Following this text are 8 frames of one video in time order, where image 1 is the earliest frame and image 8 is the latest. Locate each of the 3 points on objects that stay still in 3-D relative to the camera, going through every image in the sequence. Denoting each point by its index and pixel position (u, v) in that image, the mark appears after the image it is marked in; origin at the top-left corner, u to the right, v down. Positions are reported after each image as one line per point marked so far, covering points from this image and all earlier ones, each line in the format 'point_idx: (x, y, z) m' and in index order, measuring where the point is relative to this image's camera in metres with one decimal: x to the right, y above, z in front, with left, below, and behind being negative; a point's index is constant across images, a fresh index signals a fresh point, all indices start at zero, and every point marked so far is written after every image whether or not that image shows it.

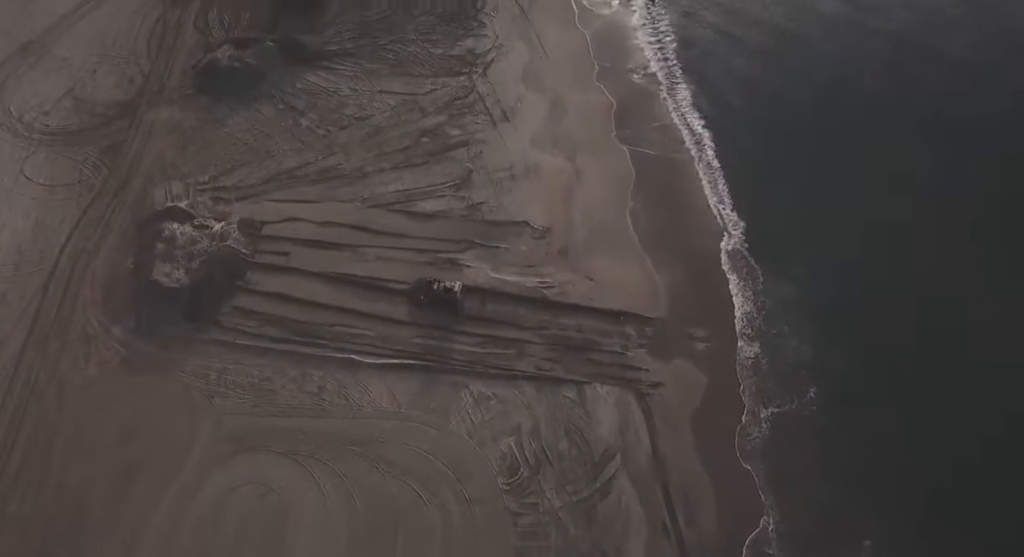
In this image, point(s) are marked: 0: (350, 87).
0: (-2.4, +2.8, +15.0) m
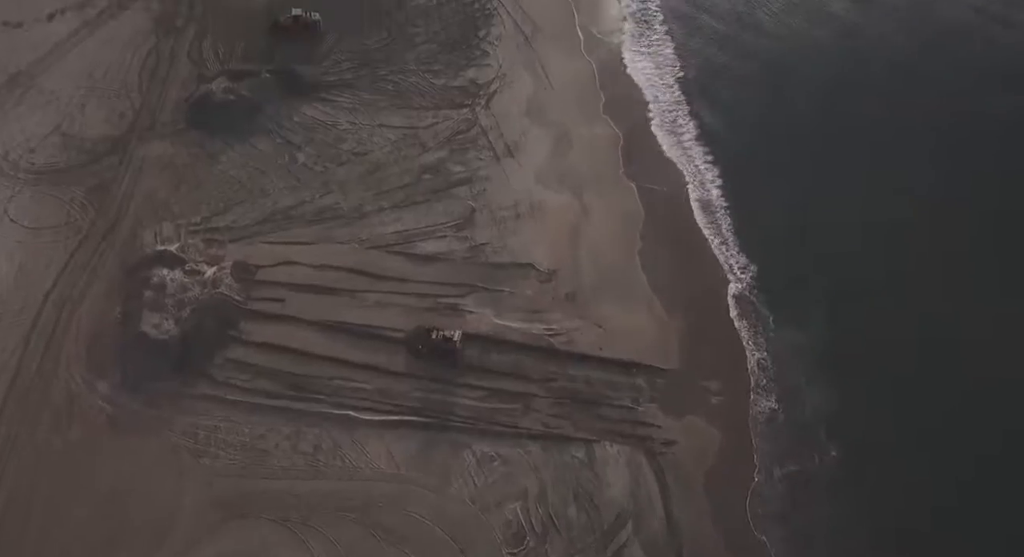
0: (-2.3, +2.3, +14.5) m
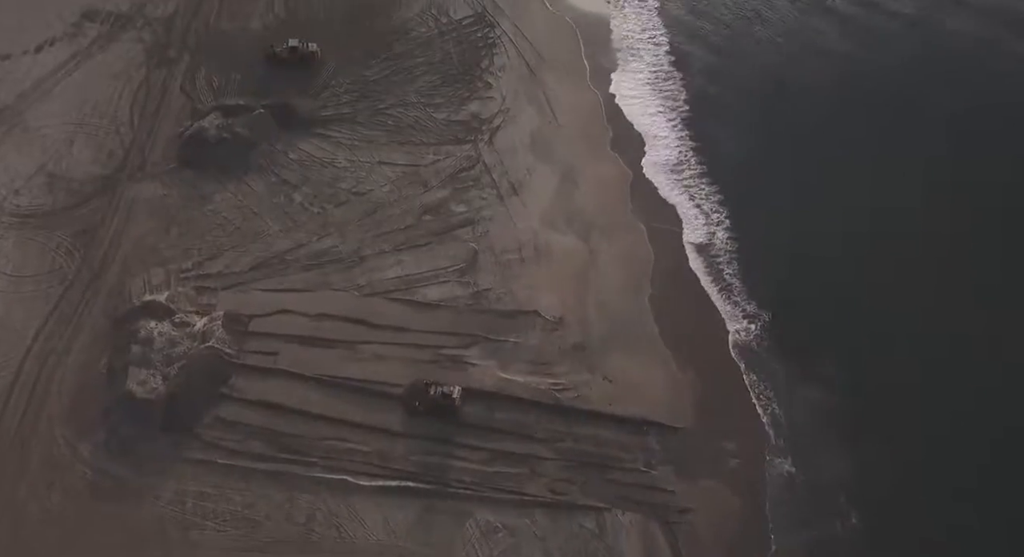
0: (-2.3, +1.7, +14.0) m
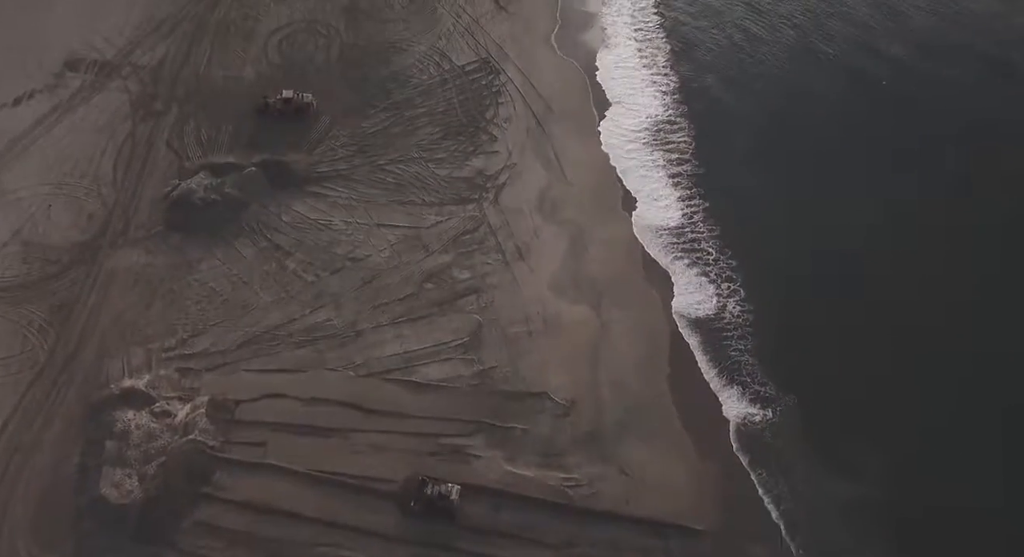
0: (-2.2, +0.8, +13.1) m
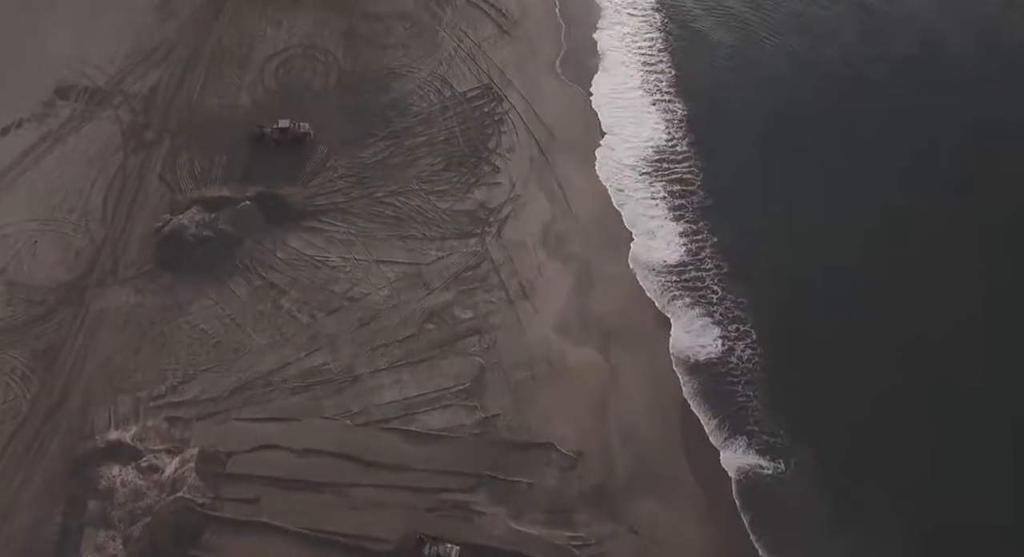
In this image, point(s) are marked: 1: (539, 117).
0: (-2.2, +0.3, +12.7) m
1: (+0.4, +2.4, +15.0) m
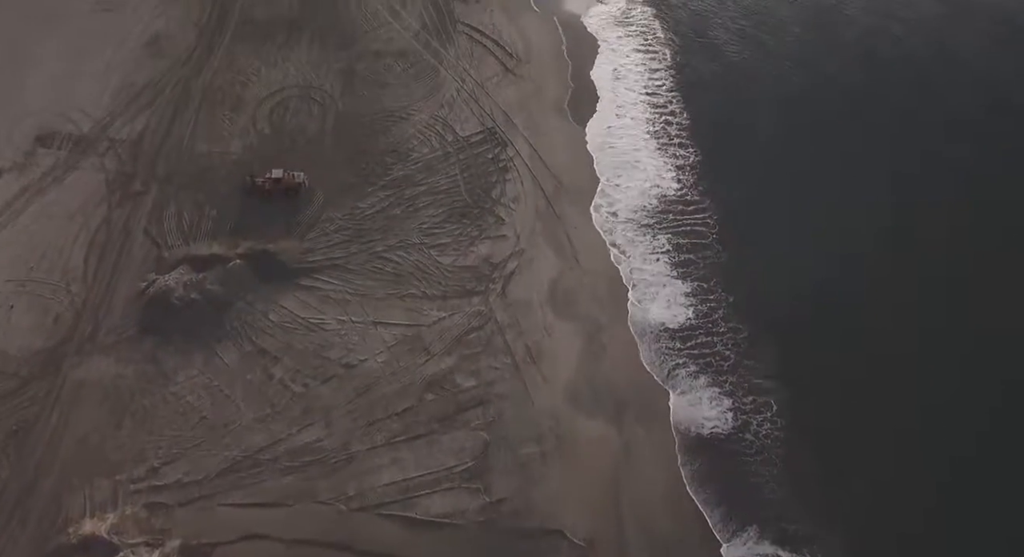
0: (-2.1, -0.5, +12.0) m
1: (+0.5, +1.6, +14.3) m
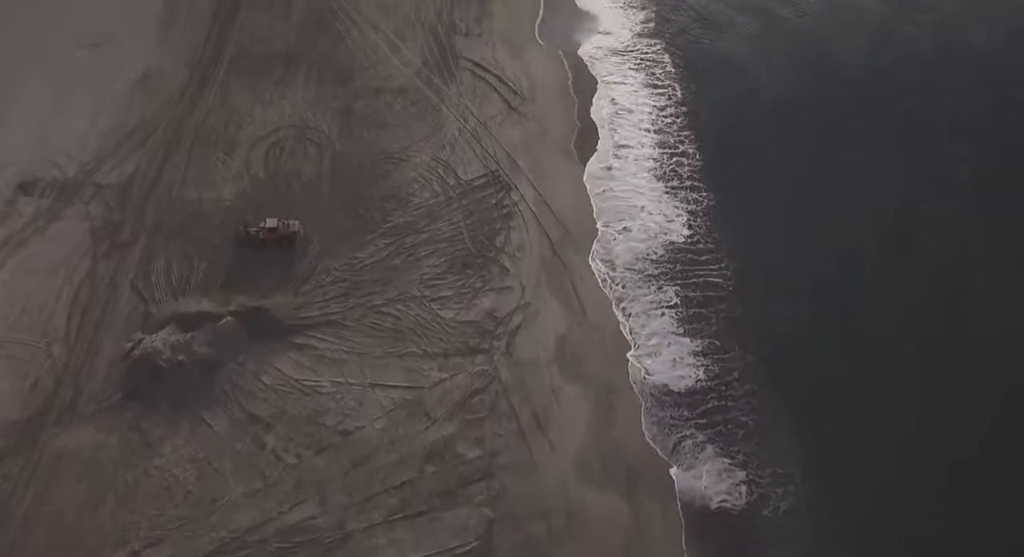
0: (-2.0, -1.1, +11.3) m
1: (+0.5, +0.9, +13.6) m
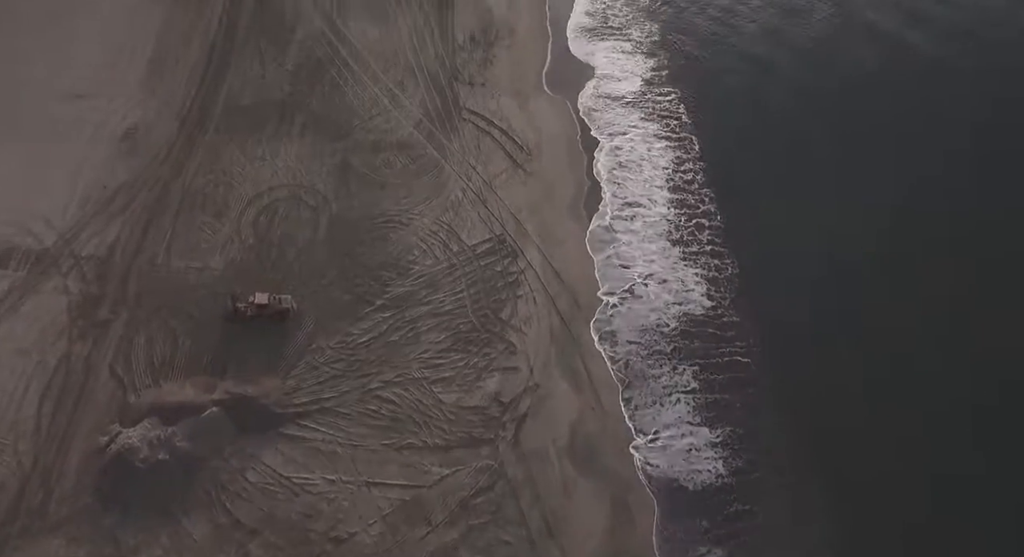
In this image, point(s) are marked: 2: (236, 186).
0: (-1.9, -2.1, +10.4) m
1: (+0.6, -0.1, +12.8) m
2: (-3.7, +1.2, +13.5) m
